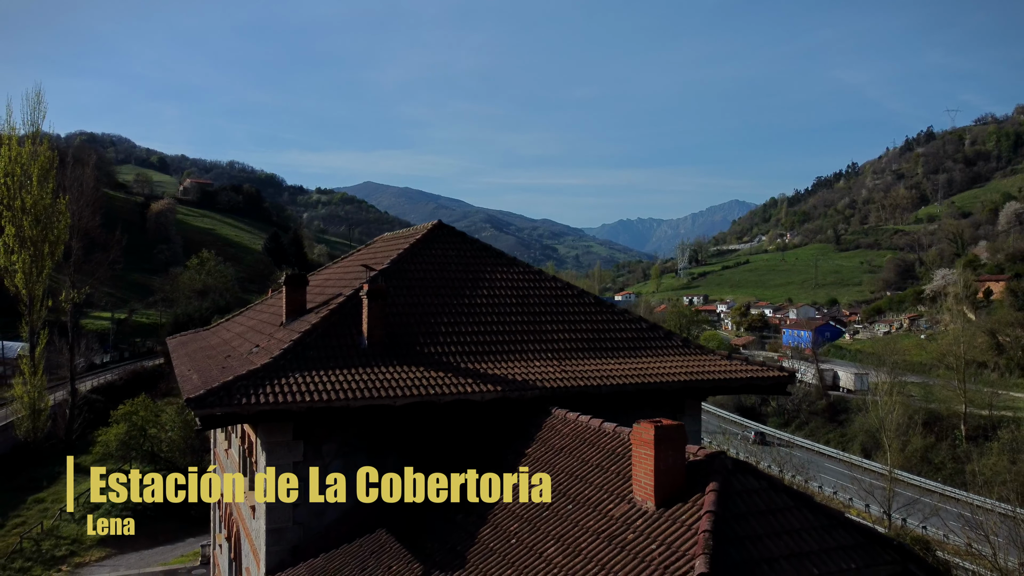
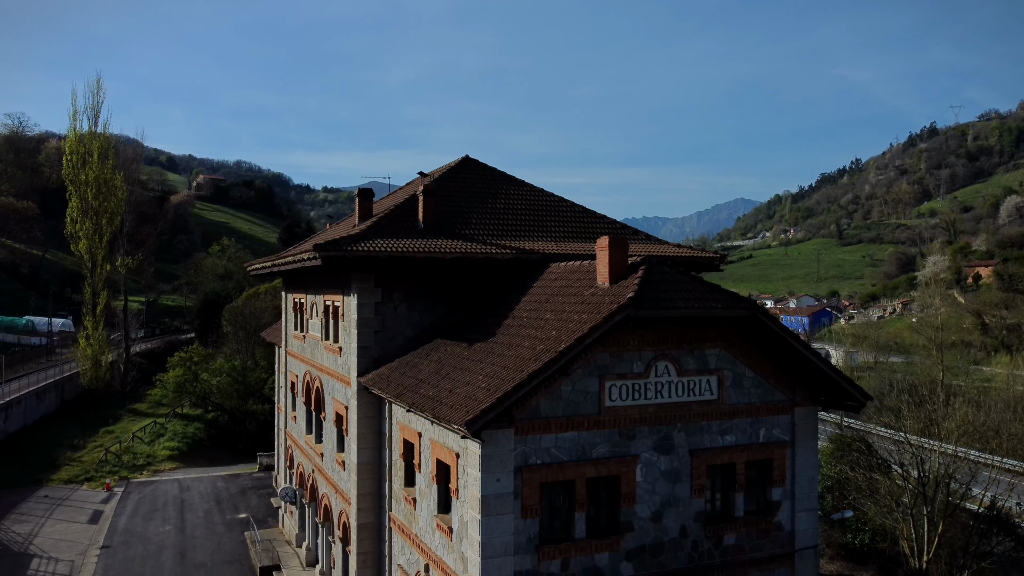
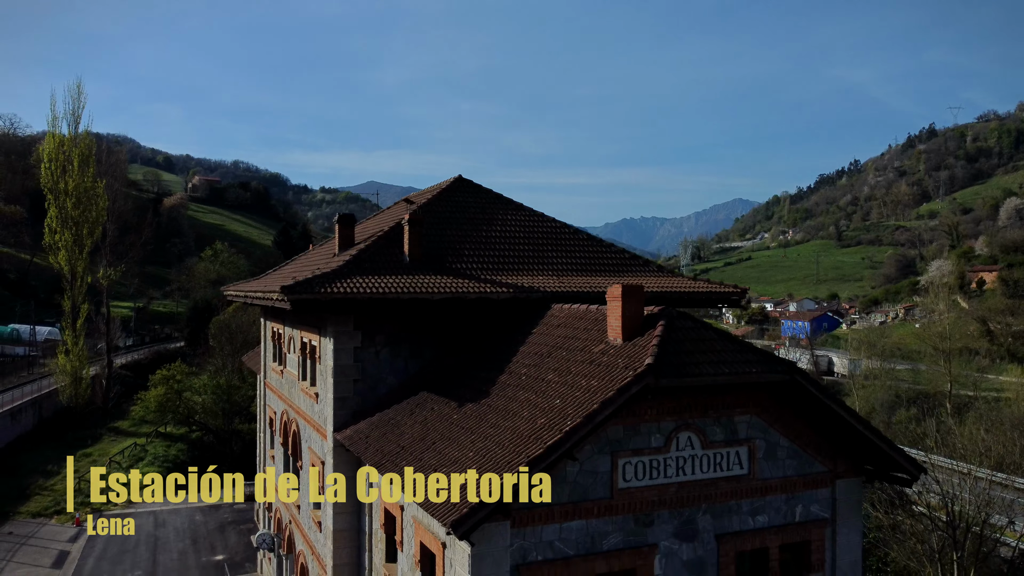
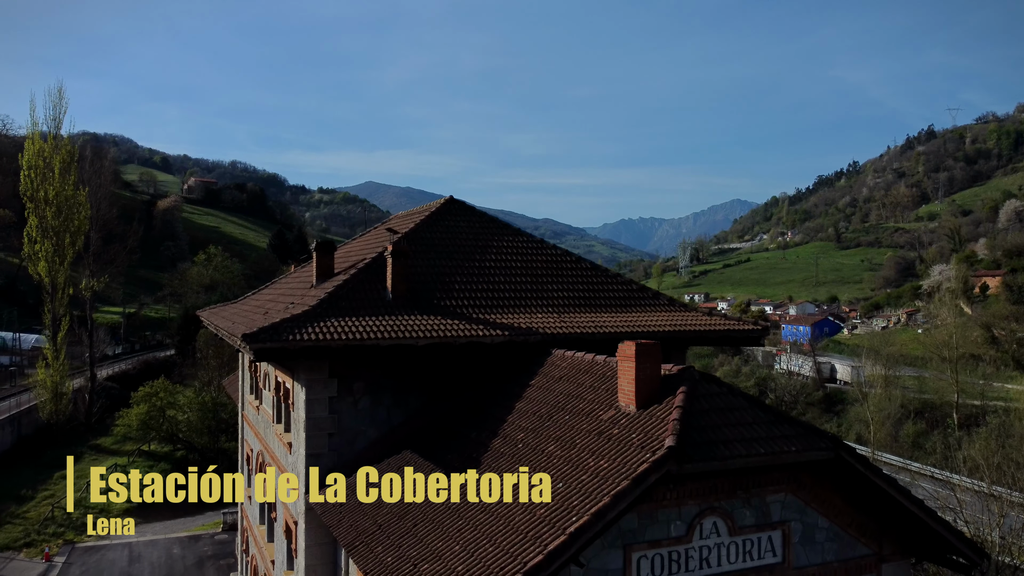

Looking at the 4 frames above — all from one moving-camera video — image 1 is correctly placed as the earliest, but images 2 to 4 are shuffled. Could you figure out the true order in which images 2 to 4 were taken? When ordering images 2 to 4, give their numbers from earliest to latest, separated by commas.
4, 3, 2
